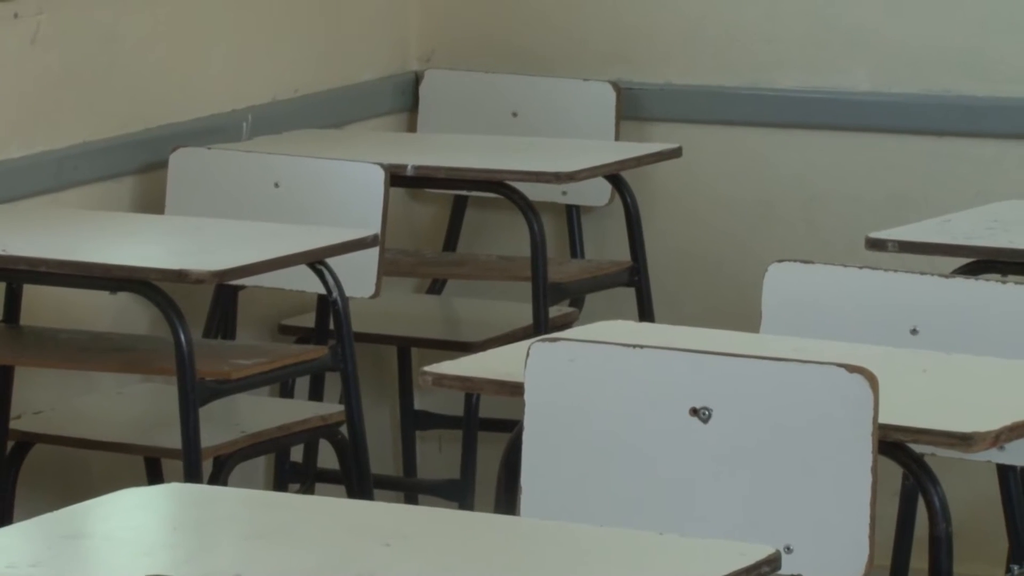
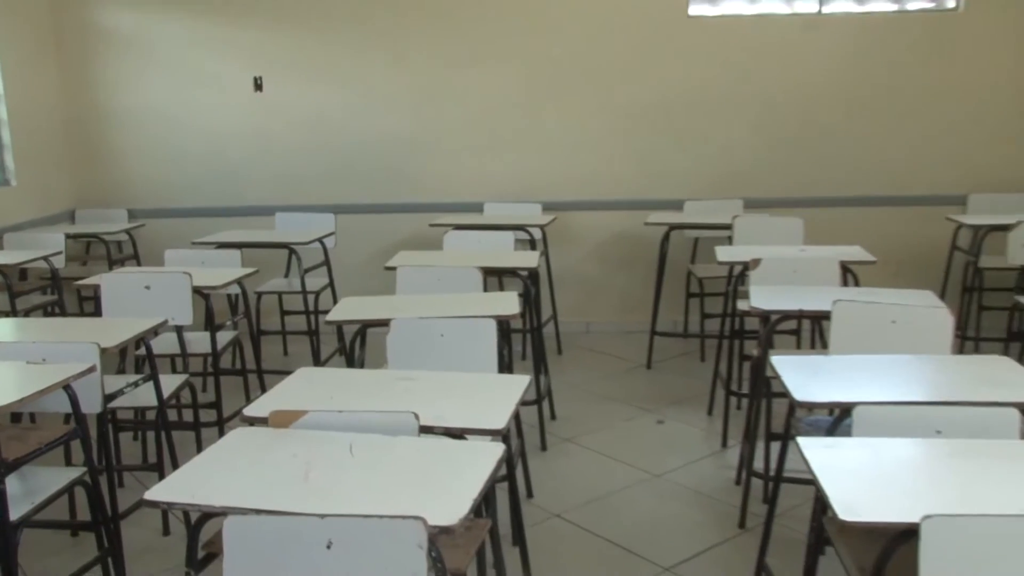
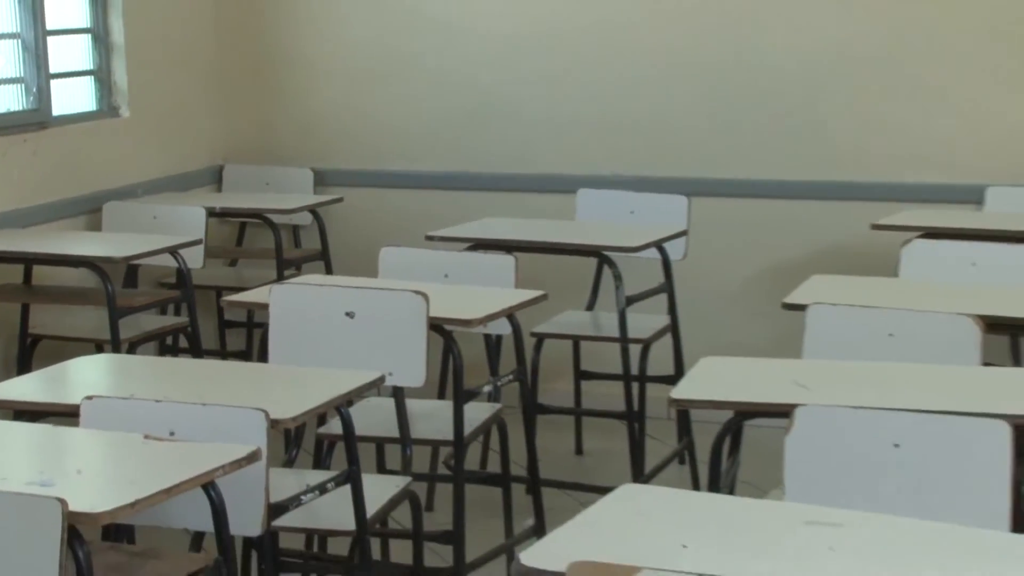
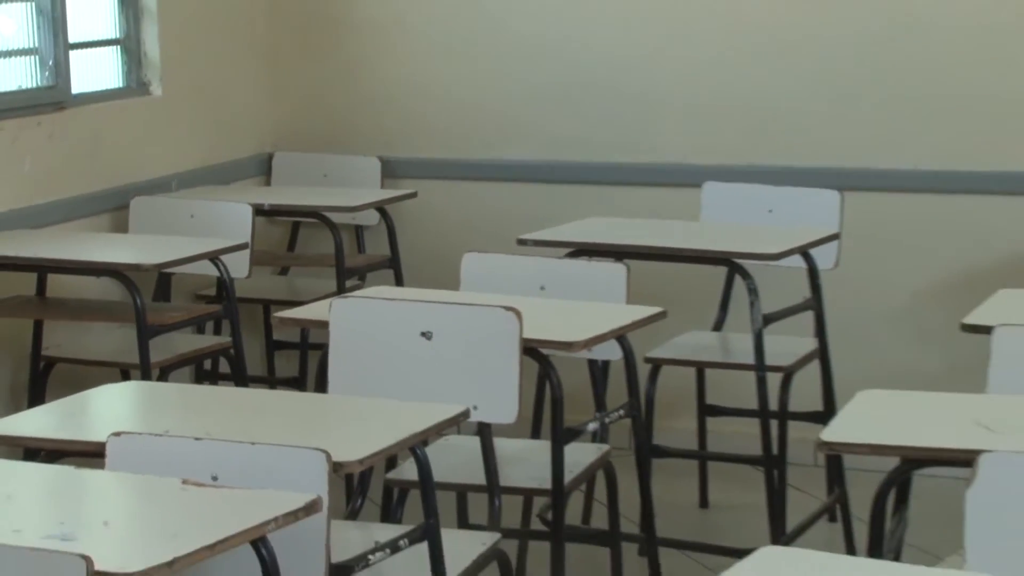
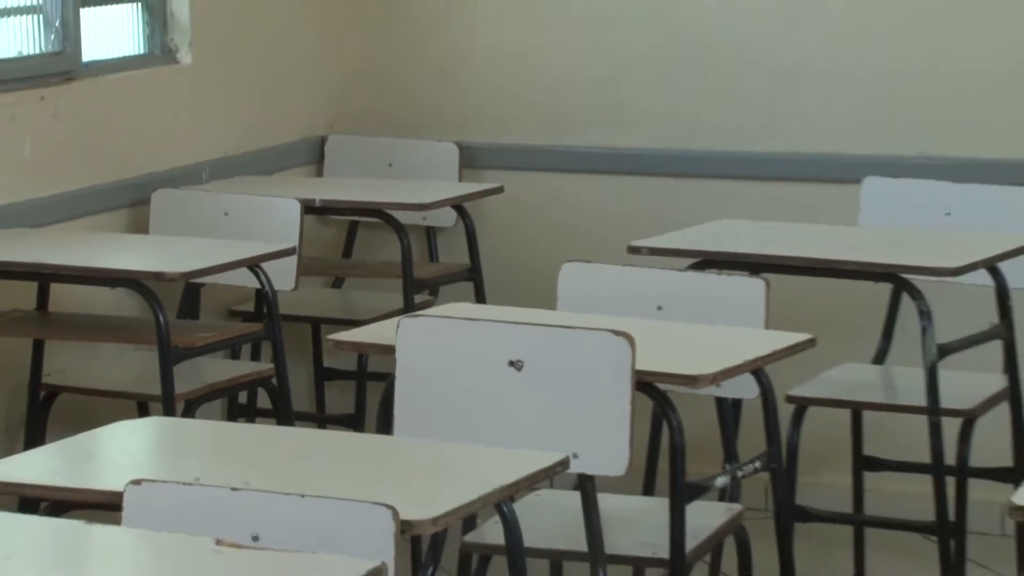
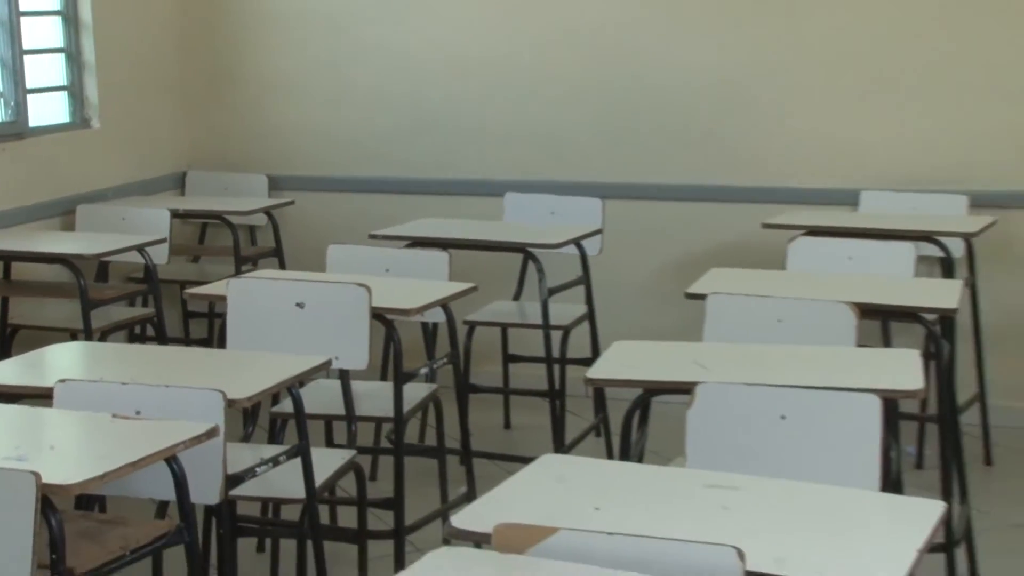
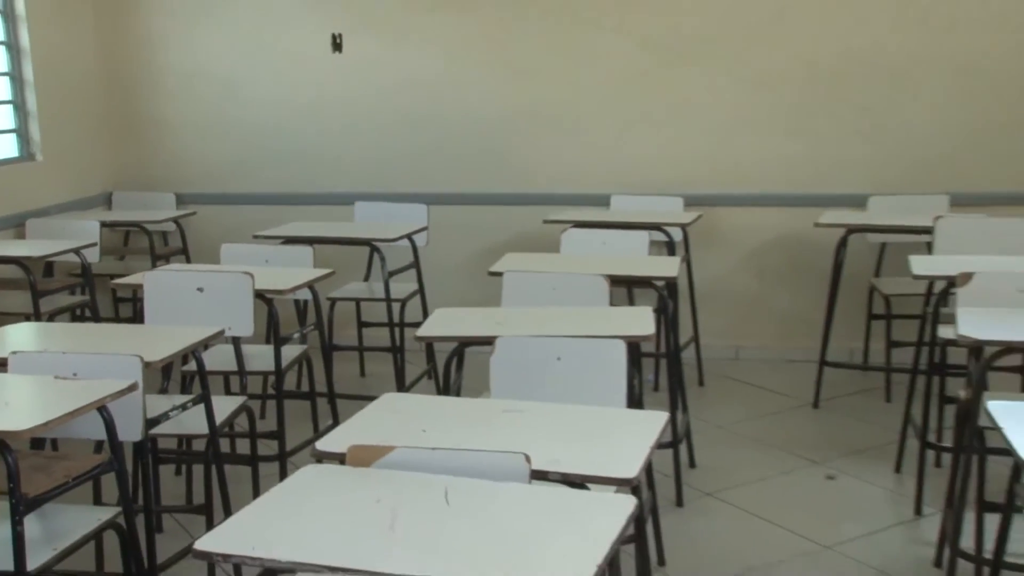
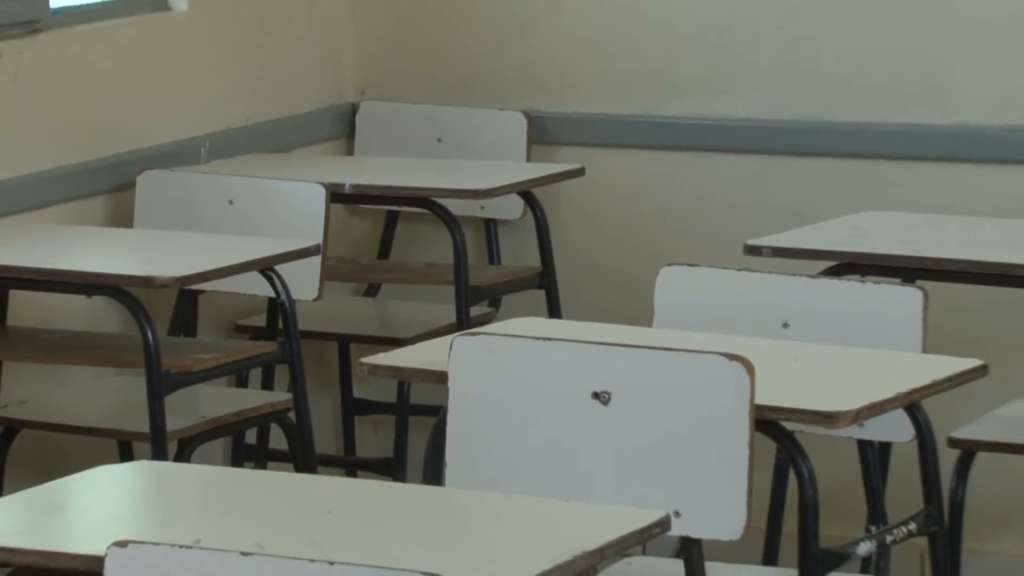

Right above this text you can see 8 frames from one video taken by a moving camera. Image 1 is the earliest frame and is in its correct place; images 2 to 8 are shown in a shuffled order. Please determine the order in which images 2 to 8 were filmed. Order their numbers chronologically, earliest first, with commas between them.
8, 5, 4, 3, 6, 7, 2
